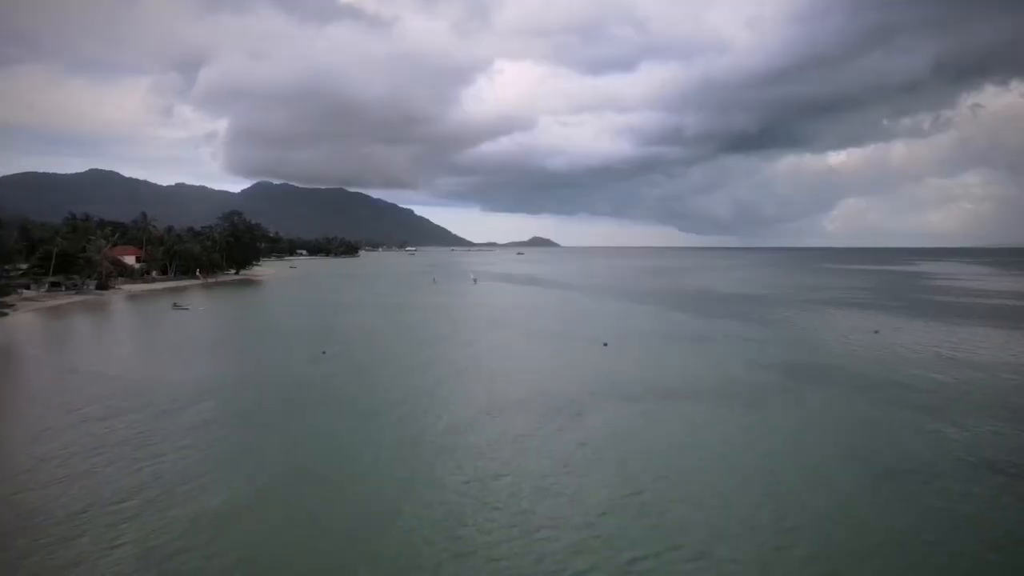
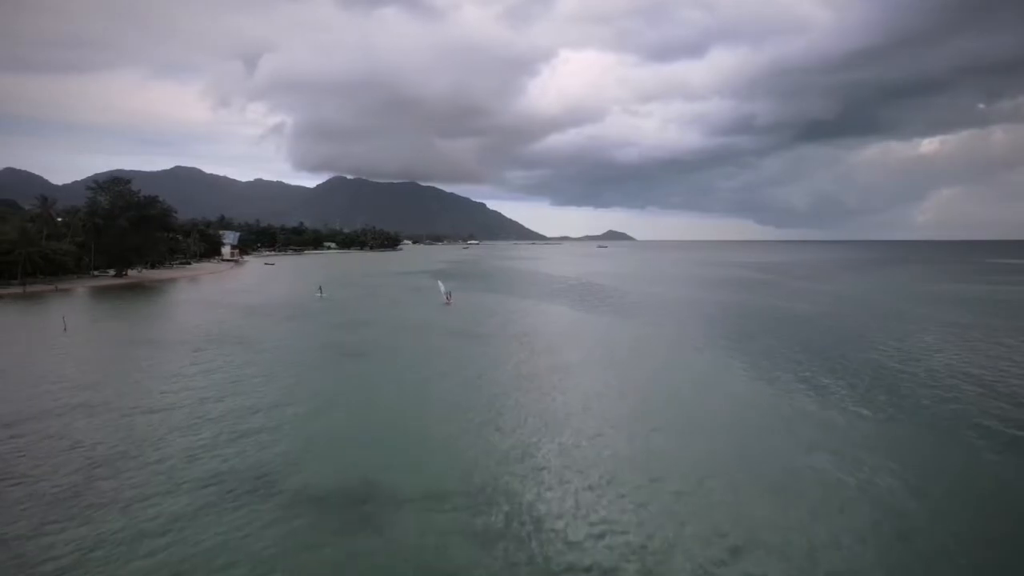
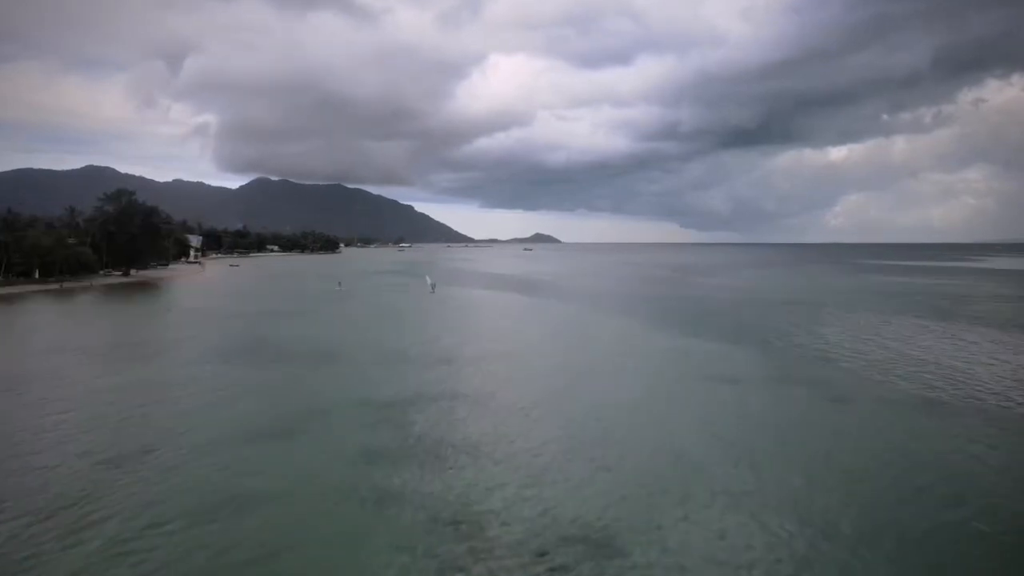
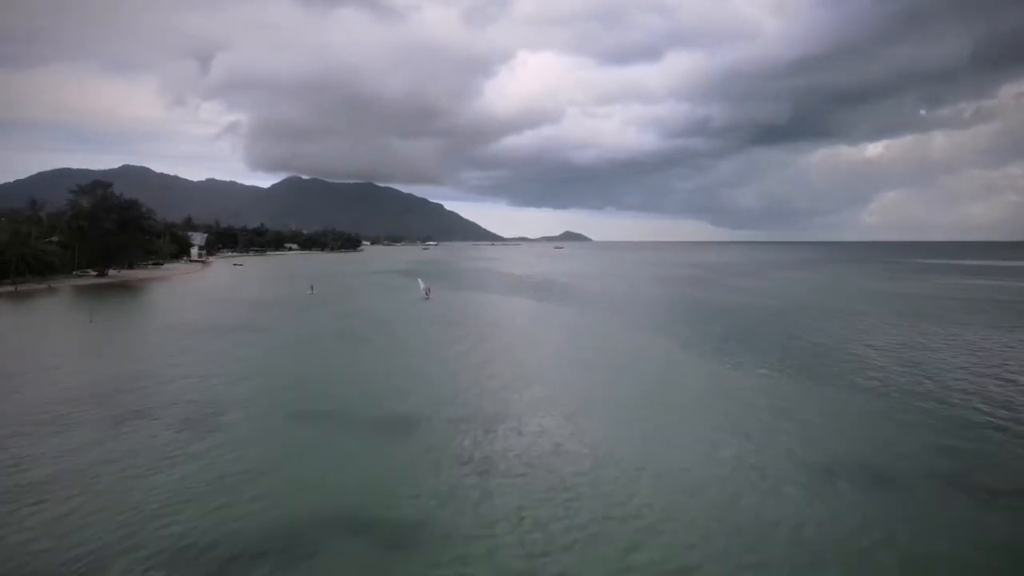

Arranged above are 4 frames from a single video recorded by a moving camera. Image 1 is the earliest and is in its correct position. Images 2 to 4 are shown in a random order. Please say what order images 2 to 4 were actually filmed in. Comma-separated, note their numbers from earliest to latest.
3, 4, 2
